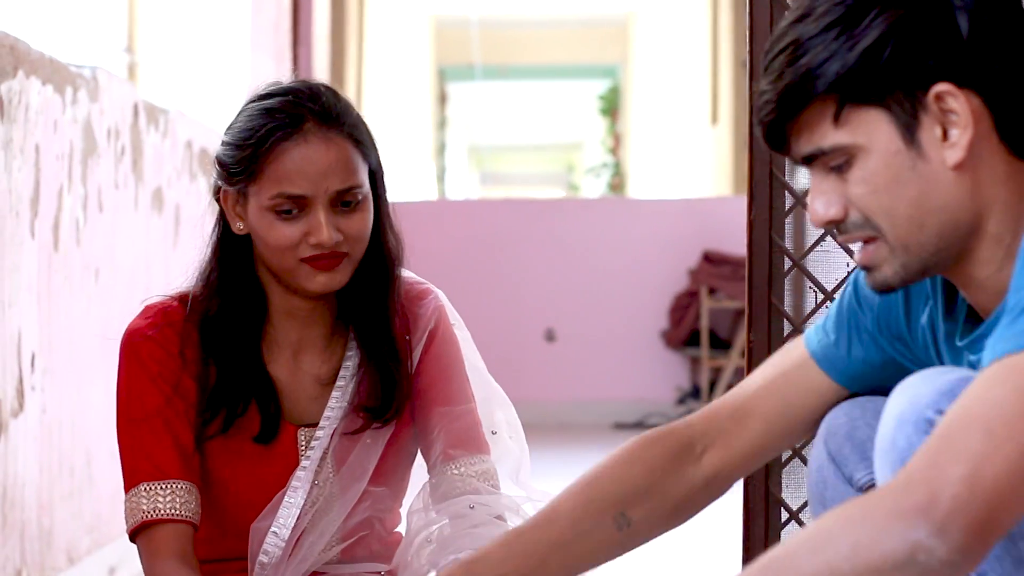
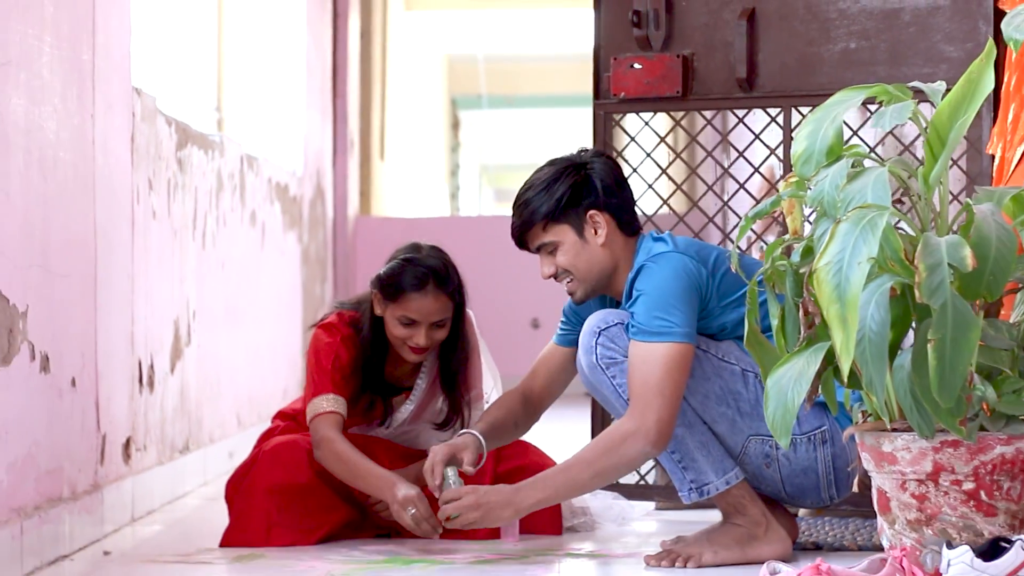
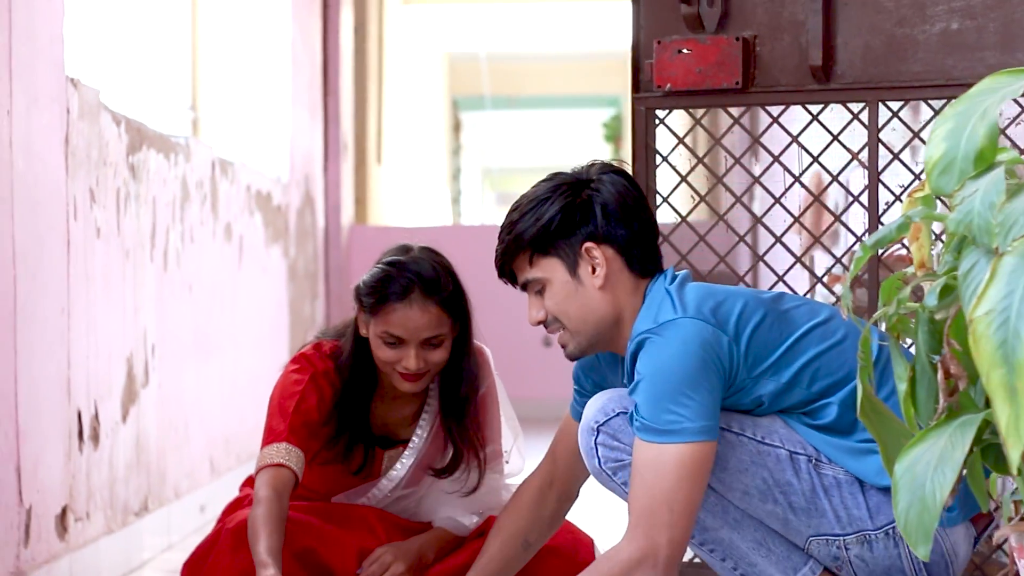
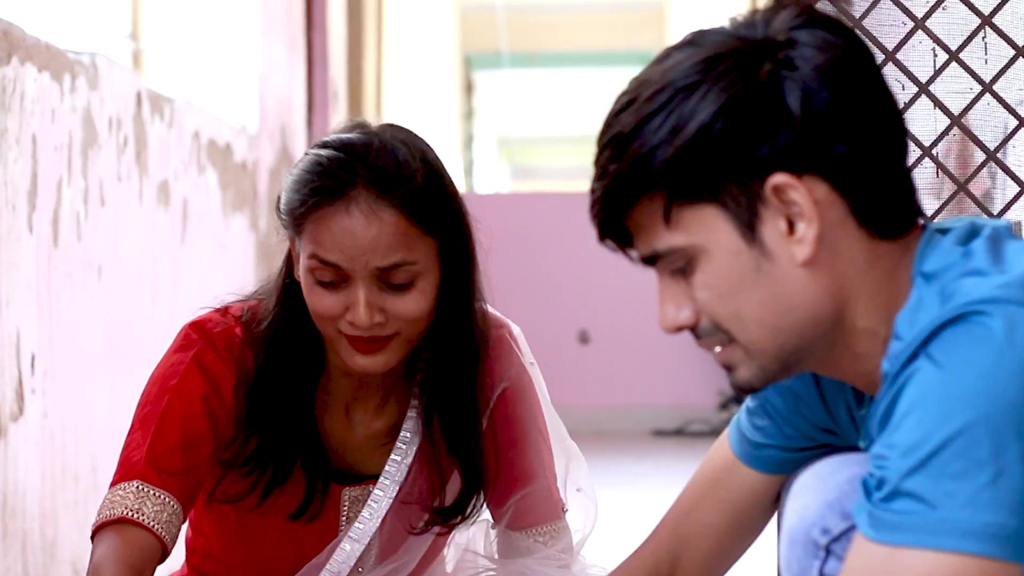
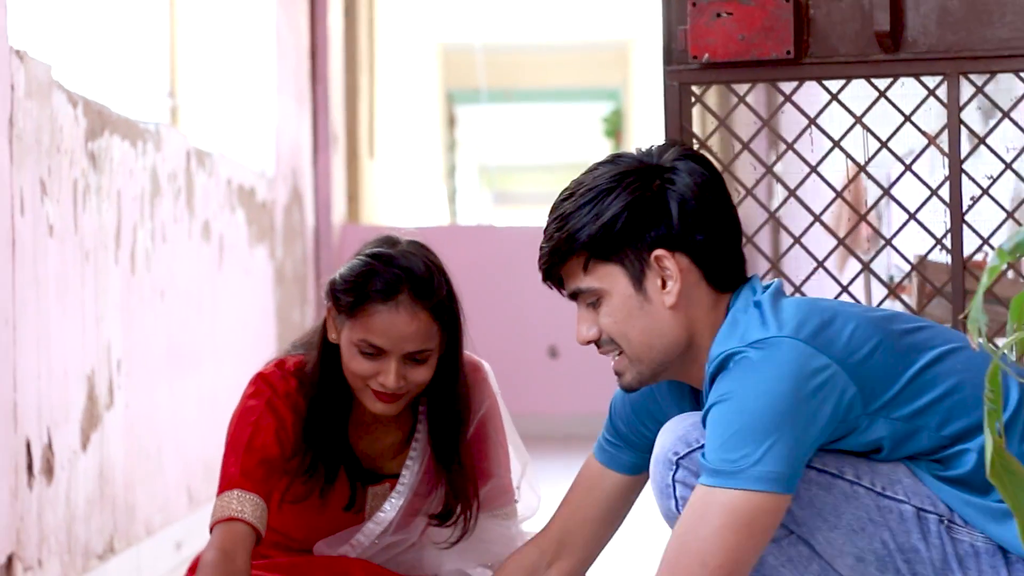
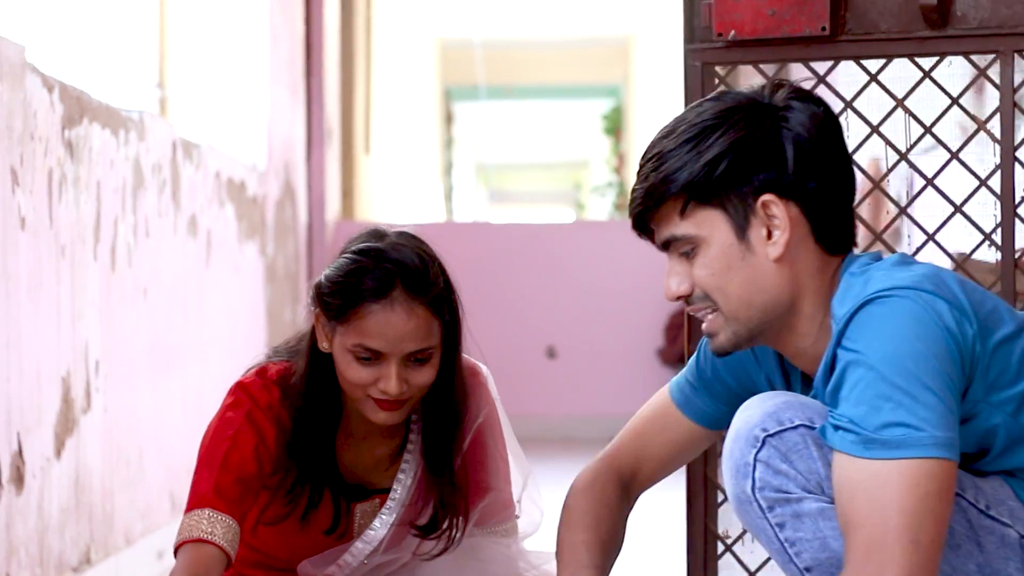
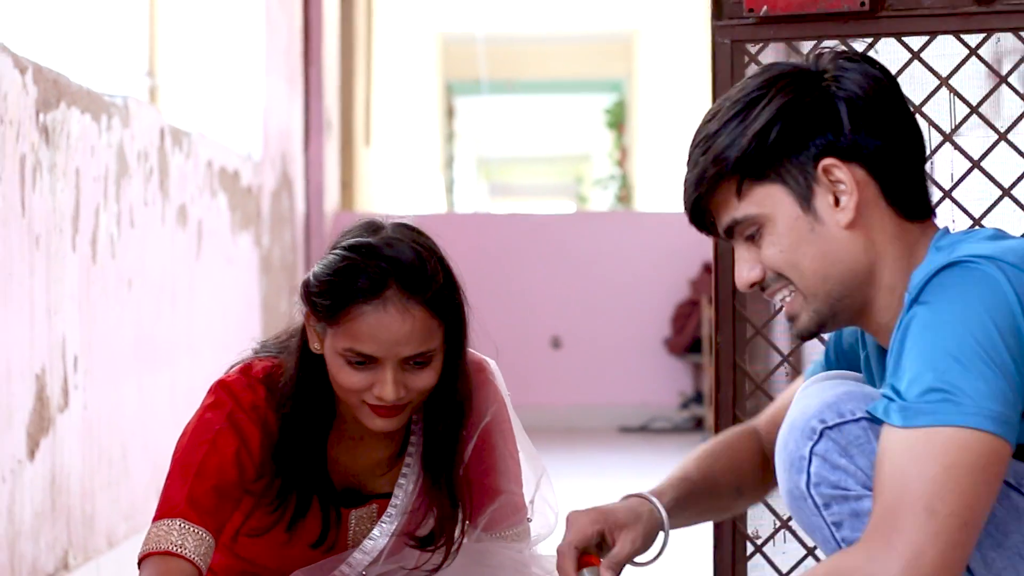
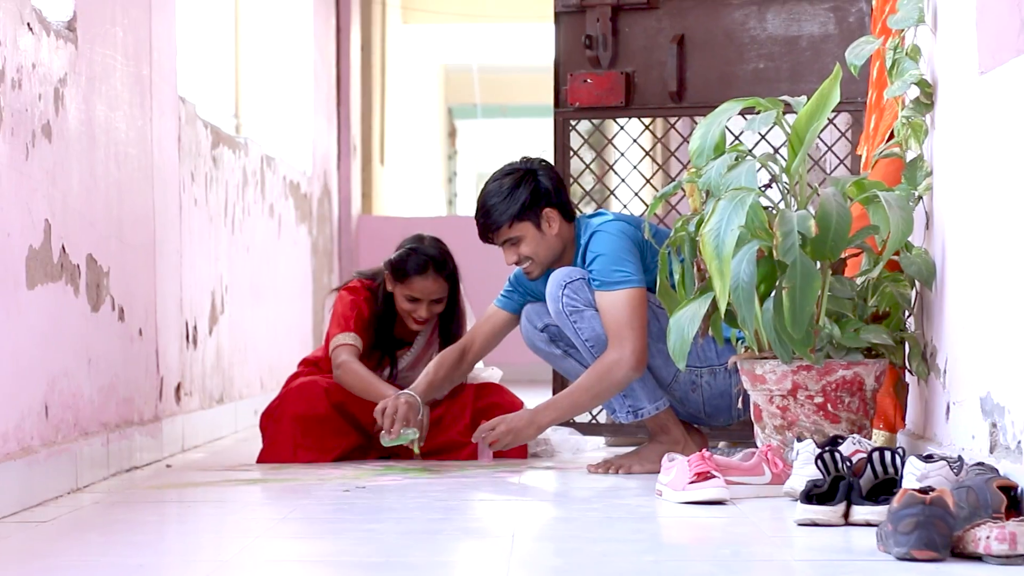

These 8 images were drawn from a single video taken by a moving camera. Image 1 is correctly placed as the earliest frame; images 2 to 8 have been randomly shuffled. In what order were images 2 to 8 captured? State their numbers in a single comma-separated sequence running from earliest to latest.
4, 7, 6, 5, 3, 2, 8
